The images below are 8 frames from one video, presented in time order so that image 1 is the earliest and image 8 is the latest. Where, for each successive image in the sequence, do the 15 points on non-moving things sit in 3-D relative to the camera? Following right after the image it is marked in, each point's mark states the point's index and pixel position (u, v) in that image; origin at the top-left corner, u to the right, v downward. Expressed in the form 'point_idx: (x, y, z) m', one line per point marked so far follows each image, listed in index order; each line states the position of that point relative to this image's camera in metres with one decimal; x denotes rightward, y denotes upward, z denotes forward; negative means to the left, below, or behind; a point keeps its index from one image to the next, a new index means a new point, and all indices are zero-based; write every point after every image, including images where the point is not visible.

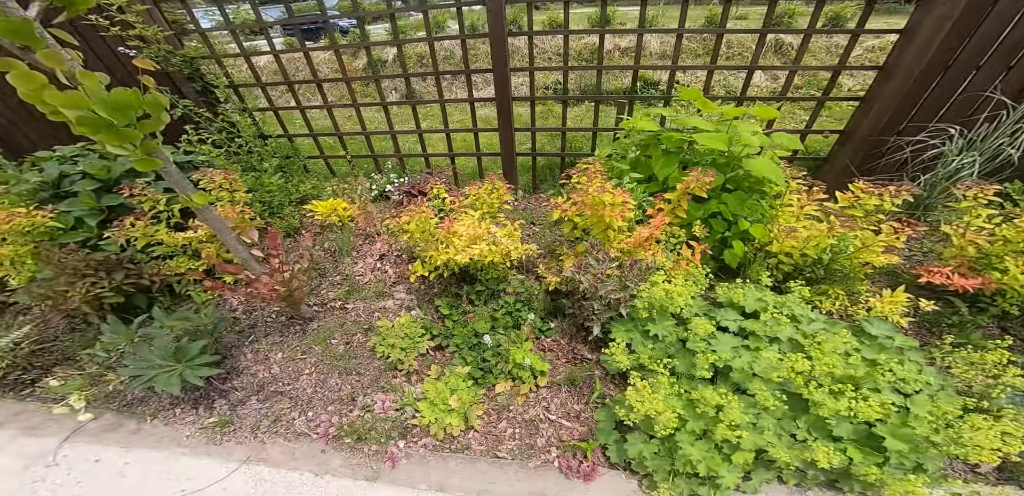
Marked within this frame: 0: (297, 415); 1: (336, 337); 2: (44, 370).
0: (-1.0, -0.7, +1.6) m
1: (-0.9, -0.5, +1.9) m
2: (-2.3, -0.7, +1.9) m
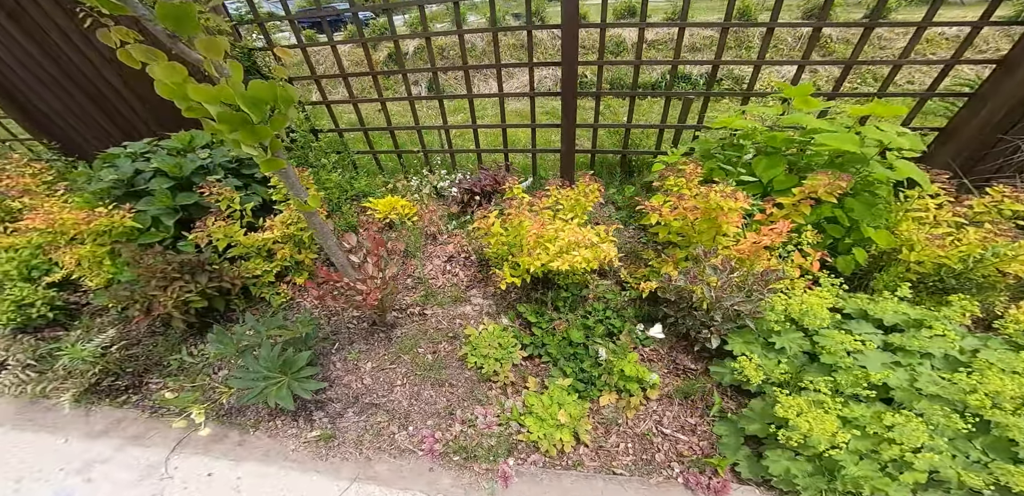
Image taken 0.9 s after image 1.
0: (-0.5, -0.8, +1.5) m
1: (-0.5, -0.5, +1.8) m
2: (-1.8, -0.7, +1.8) m
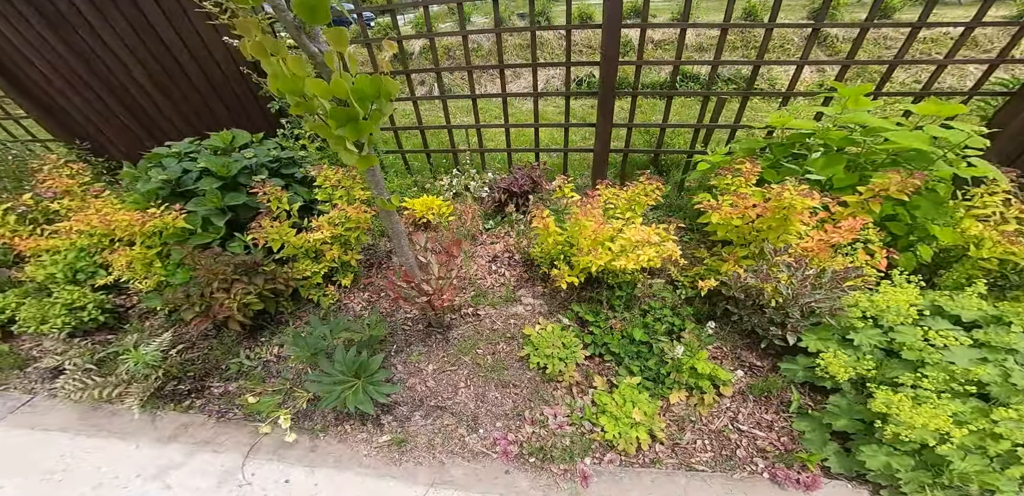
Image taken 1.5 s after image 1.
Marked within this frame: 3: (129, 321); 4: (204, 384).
0: (-0.2, -0.8, +1.5) m
1: (-0.2, -0.5, +1.8) m
2: (-1.5, -0.7, +1.8) m
3: (-2.1, -0.4, +2.0) m
4: (-1.5, -0.7, +1.9) m
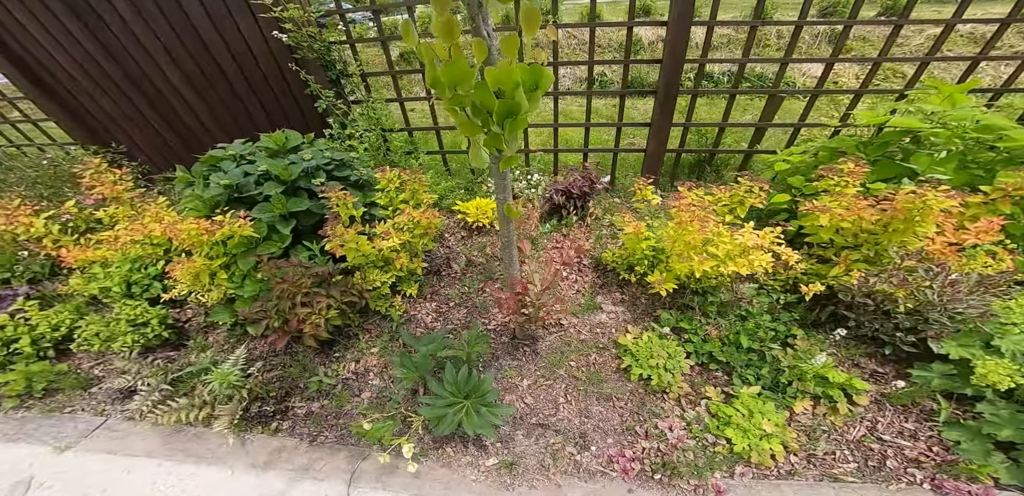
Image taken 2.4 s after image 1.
0: (+0.3, -0.8, +1.4) m
1: (+0.3, -0.5, +1.7) m
2: (-1.1, -0.7, +1.7) m
3: (-1.7, -0.5, +1.9) m
4: (-1.0, -0.8, +1.7) m
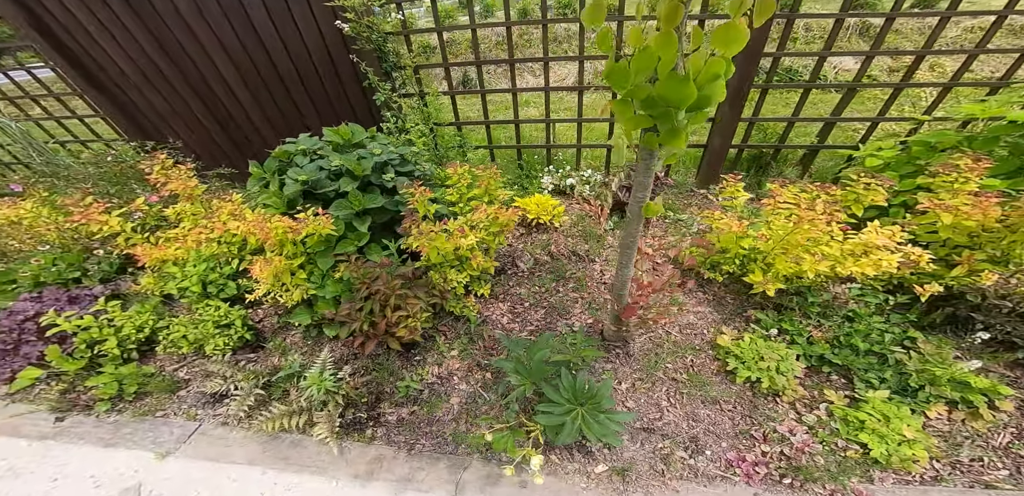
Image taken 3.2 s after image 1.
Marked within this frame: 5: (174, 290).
0: (+0.7, -0.8, +1.4) m
1: (+0.7, -0.5, +1.7) m
2: (-0.6, -0.7, +1.6) m
3: (-1.2, -0.5, +1.9) m
4: (-0.6, -0.8, +1.7) m
5: (-1.8, -0.2, +1.9) m
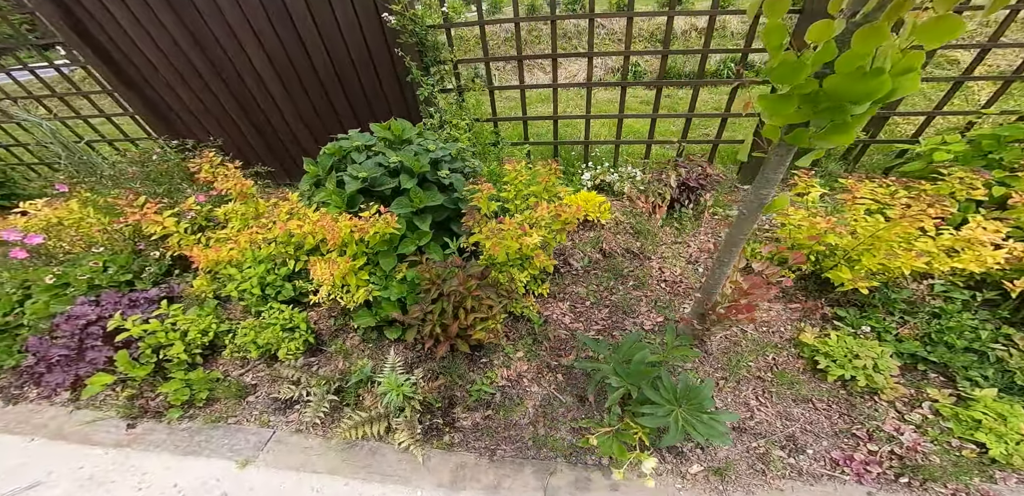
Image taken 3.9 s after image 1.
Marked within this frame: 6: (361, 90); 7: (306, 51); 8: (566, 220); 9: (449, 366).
0: (+1.0, -0.8, +1.3) m
1: (+1.1, -0.5, +1.6) m
2: (-0.3, -0.7, +1.6) m
3: (-0.9, -0.5, +1.8) m
4: (-0.3, -0.7, +1.6) m
5: (-1.4, -0.2, +1.9) m
6: (-1.2, +1.3, +3.0) m
7: (-1.5, +1.4, +2.6) m
8: (+0.3, +0.2, +2.0) m
9: (-0.3, -0.5, +1.7) m
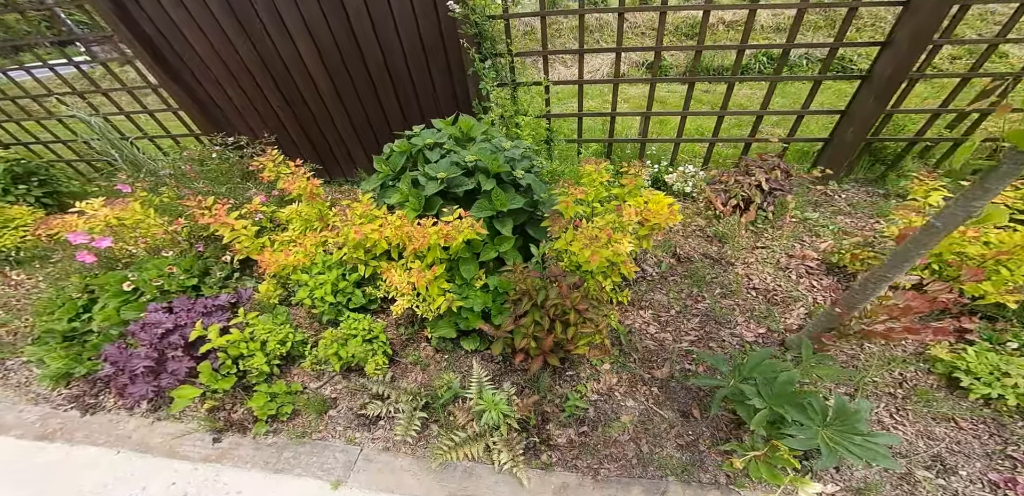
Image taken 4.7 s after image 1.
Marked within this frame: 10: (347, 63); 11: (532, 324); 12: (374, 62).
0: (+1.5, -0.8, +1.2) m
1: (+1.5, -0.5, +1.5) m
2: (+0.1, -0.7, +1.5) m
3: (-0.5, -0.5, +1.7) m
4: (+0.2, -0.8, +1.5) m
5: (-1.0, -0.2, +1.8) m
6: (-0.8, +1.3, +2.8) m
7: (-1.0, +1.4, +2.5) m
8: (+0.7, +0.1, +1.8) m
9: (+0.2, -0.6, +1.6) m
10: (-1.1, +1.2, +2.6) m
11: (+0.1, -0.3, +1.6) m
12: (-0.9, +1.3, +2.7) m
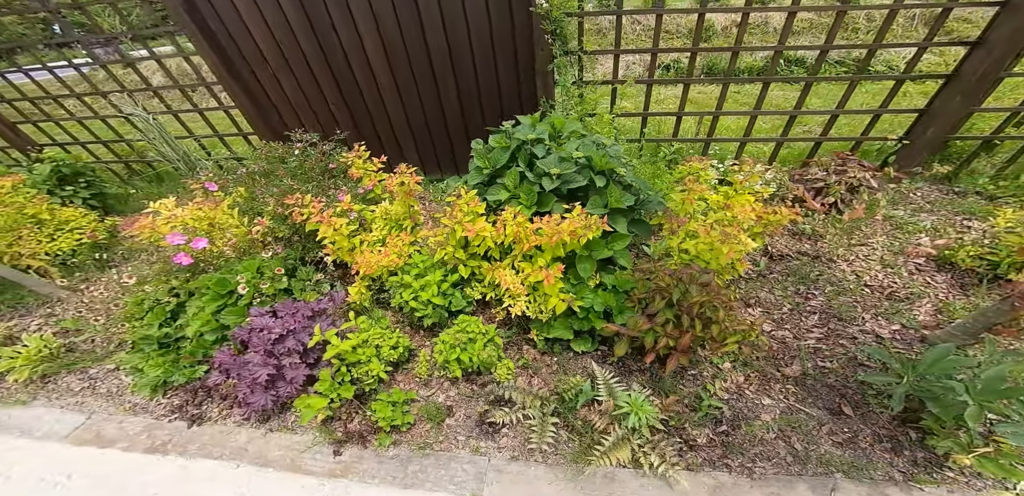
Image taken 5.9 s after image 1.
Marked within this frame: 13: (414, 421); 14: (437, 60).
0: (+2.1, -0.8, +1.2) m
1: (+2.1, -0.5, +1.5) m
2: (+0.7, -0.7, +1.4) m
3: (+0.1, -0.5, +1.6) m
4: (+0.7, -0.8, +1.5) m
5: (-0.4, -0.2, +1.7) m
6: (-0.2, +1.3, +2.8) m
7: (-0.5, +1.4, +2.5) m
8: (+1.3, +0.1, +1.8) m
9: (+0.7, -0.5, +1.5) m
10: (-0.5, +1.2, +2.5) m
11: (+0.7, -0.3, +1.5) m
12: (-0.4, +1.3, +2.6) m
13: (-0.4, -0.7, +1.5) m
14: (-0.4, +1.3, +2.6) m
